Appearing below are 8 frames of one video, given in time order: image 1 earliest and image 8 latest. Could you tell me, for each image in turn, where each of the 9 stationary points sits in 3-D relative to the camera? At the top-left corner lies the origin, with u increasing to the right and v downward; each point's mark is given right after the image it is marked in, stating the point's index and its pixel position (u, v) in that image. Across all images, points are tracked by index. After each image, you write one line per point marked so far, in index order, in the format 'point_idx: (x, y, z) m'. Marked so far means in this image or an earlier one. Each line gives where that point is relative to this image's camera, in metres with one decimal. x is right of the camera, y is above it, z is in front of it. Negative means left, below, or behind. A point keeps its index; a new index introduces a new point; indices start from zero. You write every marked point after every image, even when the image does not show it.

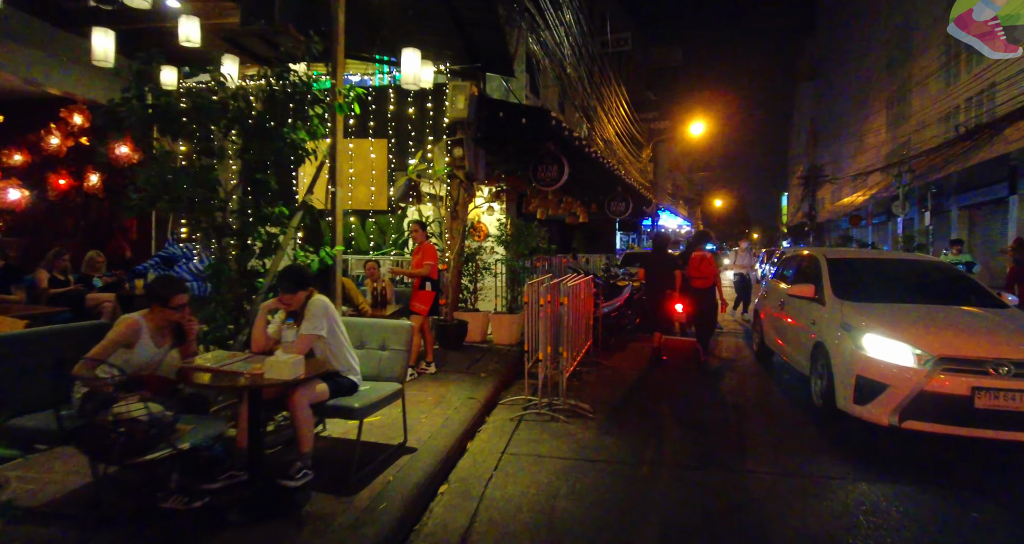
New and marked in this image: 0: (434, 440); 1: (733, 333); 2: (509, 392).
0: (-0.7, -1.5, +4.7) m
1: (+5.6, -1.4, +12.1) m
2: (0.0, -1.6, +6.6) m
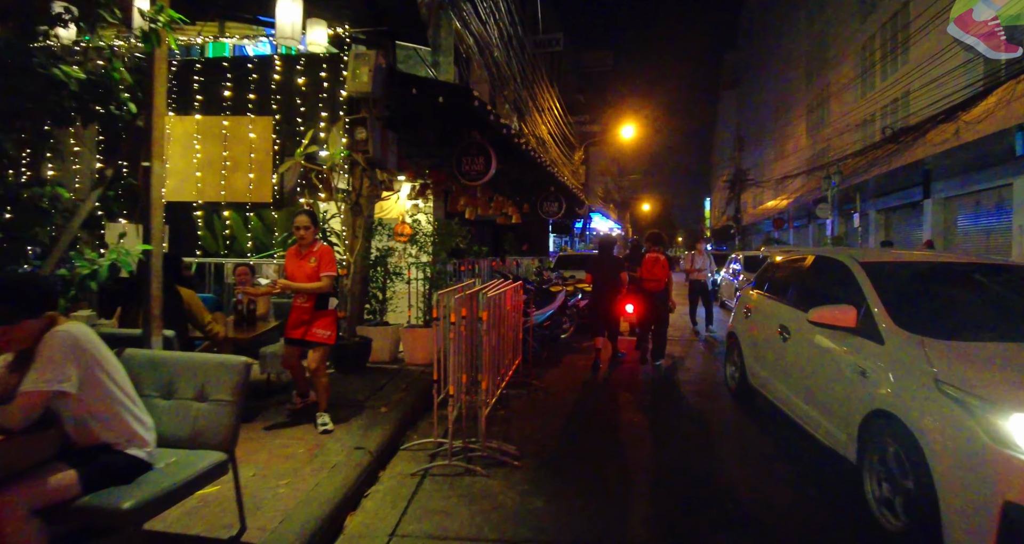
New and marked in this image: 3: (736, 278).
0: (-1.4, -1.6, +3.2) m
1: (+3.9, -1.4, +11.4) m
2: (-1.0, -1.7, +5.3) m
3: (+6.3, -0.1, +14.4) m
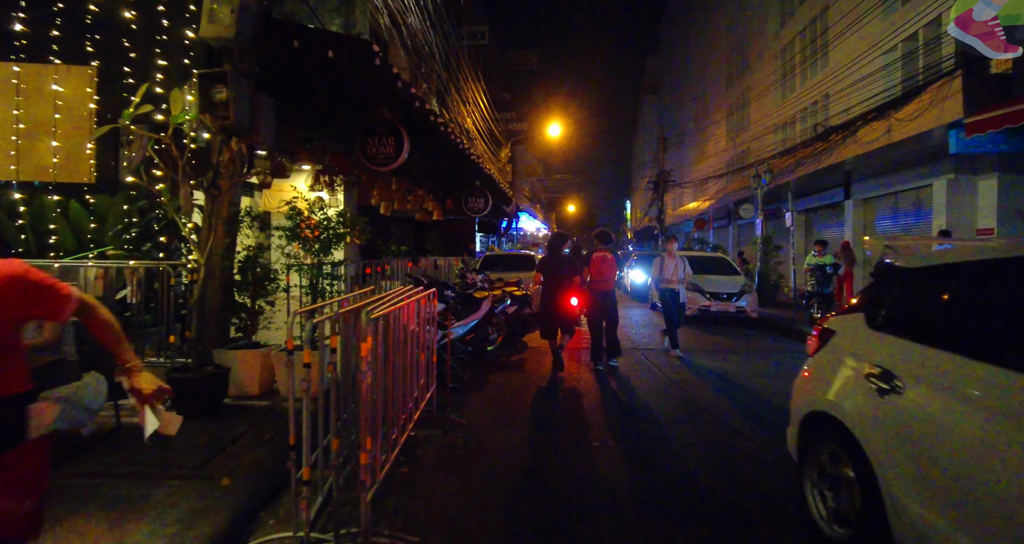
0: (-1.8, -1.7, +1.5) m
1: (+2.2, -1.5, +10.3) m
2: (-1.7, -1.7, +3.6) m
3: (+4.2, -0.2, +13.7) m
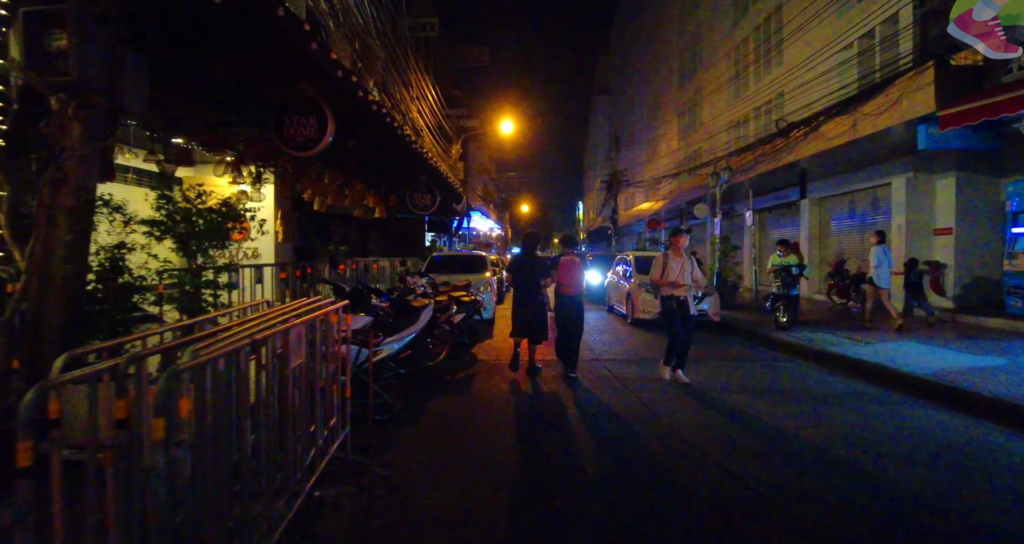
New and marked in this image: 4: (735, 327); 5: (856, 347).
0: (-2.0, -1.7, +0.2) m
1: (+1.3, -1.5, +9.4) m
2: (-2.0, -1.8, +2.3) m
3: (+2.9, -0.2, +12.9) m
4: (+5.0, -1.2, +11.4) m
5: (+5.5, -1.2, +8.2) m
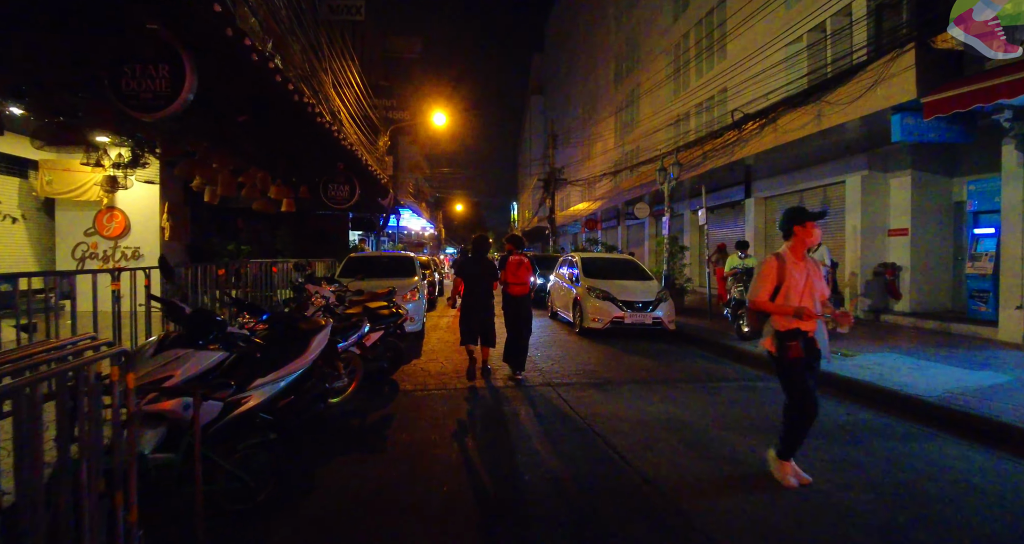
0: (-1.8, -1.8, -1.7) m
1: (+0.2, -1.6, +7.8) m
2: (-2.1, -1.8, +0.4) m
3: (+1.4, -0.3, +11.5) m
4: (+3.7, -1.3, +10.3) m
5: (+4.6, -1.3, +7.2) m
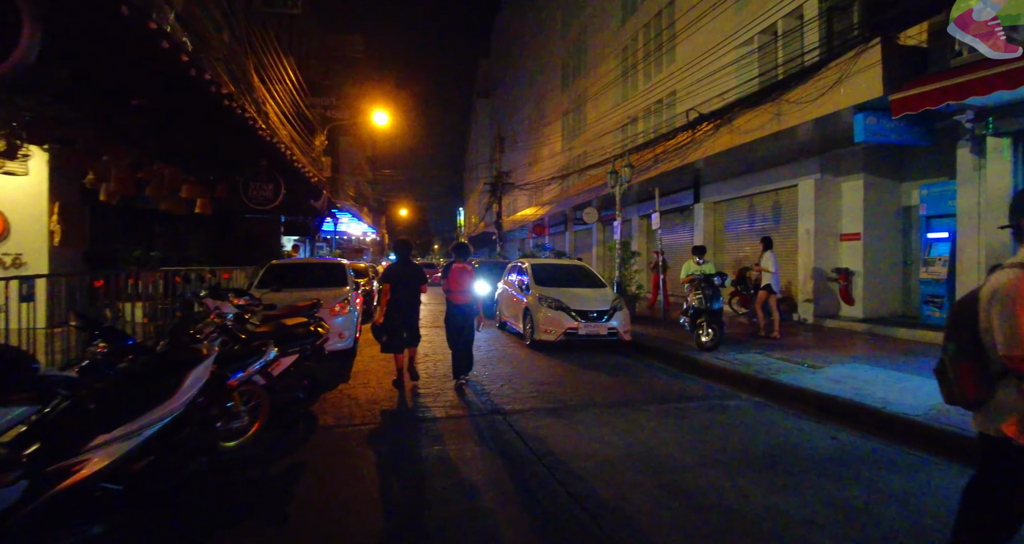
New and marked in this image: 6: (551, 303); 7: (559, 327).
0: (-1.5, -1.8, -2.8) m
1: (-0.5, -1.7, +6.8) m
2: (-2.1, -1.9, -0.8) m
3: (+0.2, -0.4, +10.7) m
4: (+2.7, -1.4, +9.7) m
5: (+3.9, -1.4, +6.7) m
6: (+0.7, -0.6, +9.4) m
7: (+0.8, -1.0, +9.1) m
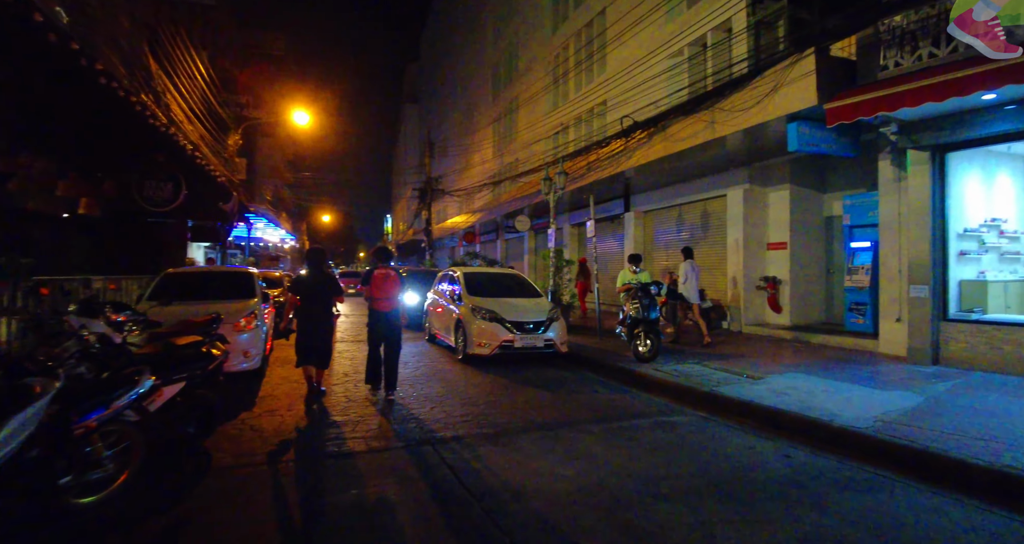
0: (-1.0, -1.8, -3.6) m
1: (-1.4, -1.8, +6.1) m
2: (-1.8, -1.9, -1.7) m
3: (-1.2, -0.6, +10.0) m
4: (+1.4, -1.6, +9.3) m
5: (+3.0, -1.5, +6.5) m
6: (-0.5, -0.7, +8.8) m
7: (-0.3, -1.1, +8.5) m
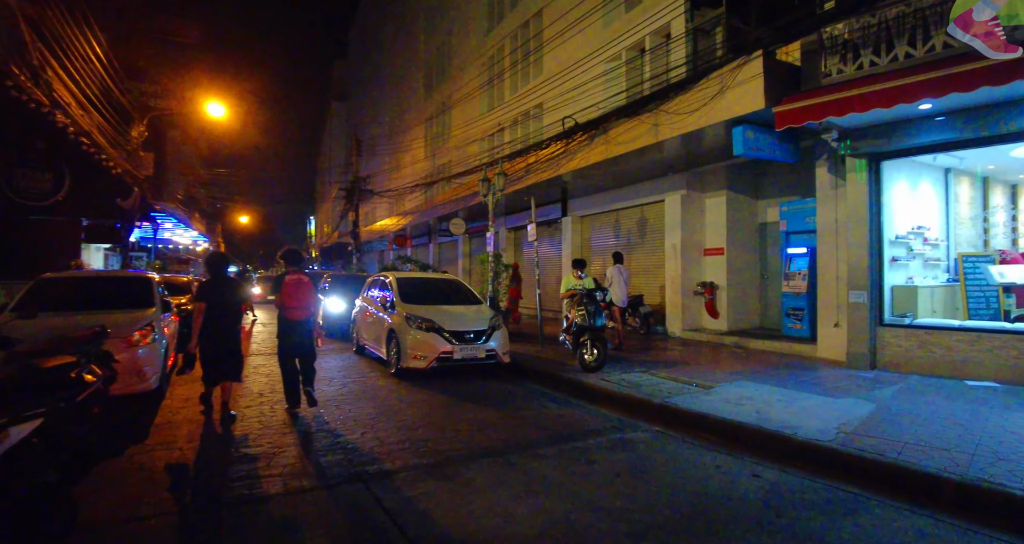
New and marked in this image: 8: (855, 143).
0: (-0.3, -1.7, -4.4) m
1: (-2.0, -1.9, +5.2) m
2: (-1.4, -1.9, -2.6) m
3: (-2.3, -0.7, +9.1) m
4: (+0.3, -1.7, +8.8) m
5: (+2.3, -1.5, +6.3) m
6: (-1.5, -0.8, +8.0) m
7: (-1.3, -1.2, +7.8) m
8: (+4.9, +1.8, +7.1) m
